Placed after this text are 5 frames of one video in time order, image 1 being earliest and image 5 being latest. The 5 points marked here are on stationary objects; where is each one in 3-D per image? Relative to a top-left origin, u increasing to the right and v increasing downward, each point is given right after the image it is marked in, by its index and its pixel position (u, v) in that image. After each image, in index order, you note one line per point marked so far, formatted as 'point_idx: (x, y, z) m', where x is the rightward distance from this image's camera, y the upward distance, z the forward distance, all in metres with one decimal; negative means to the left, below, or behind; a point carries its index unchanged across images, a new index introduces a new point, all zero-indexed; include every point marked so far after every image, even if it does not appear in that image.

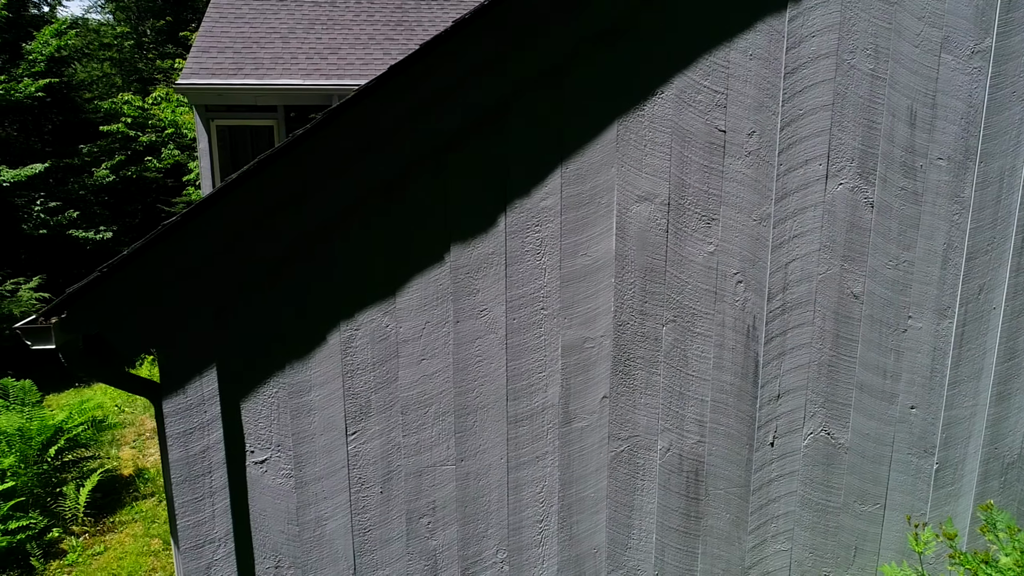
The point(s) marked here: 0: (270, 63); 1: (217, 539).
0: (-2.7, +2.5, +8.1) m
1: (-1.1, -0.9, +2.6) m
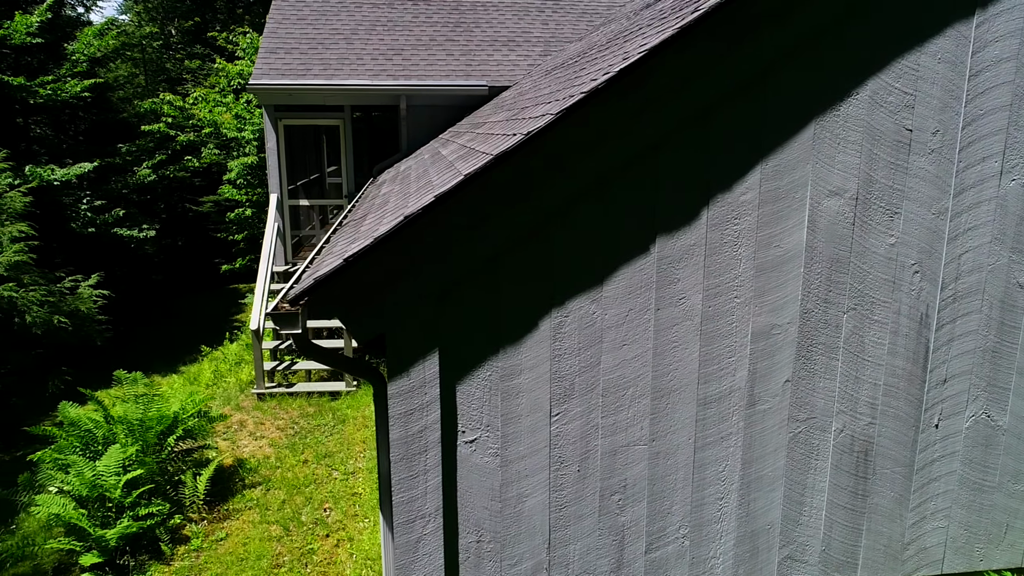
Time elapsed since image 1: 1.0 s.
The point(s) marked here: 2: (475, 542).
0: (-2.0, +2.6, +8.3) m
1: (-0.3, -0.9, +2.7) m
2: (-0.1, -1.0, +2.8) m
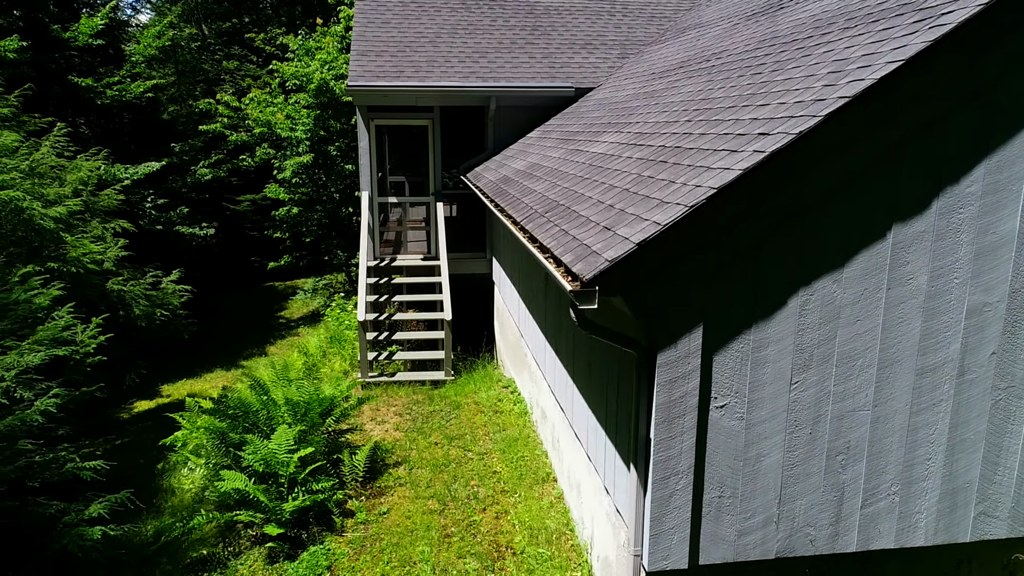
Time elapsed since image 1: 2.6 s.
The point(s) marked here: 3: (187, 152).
0: (-1.0, +2.6, +8.6) m
1: (+0.7, -0.8, +3.0) m
2: (+0.9, -0.9, +3.1) m
3: (-6.4, +2.7, +14.3) m
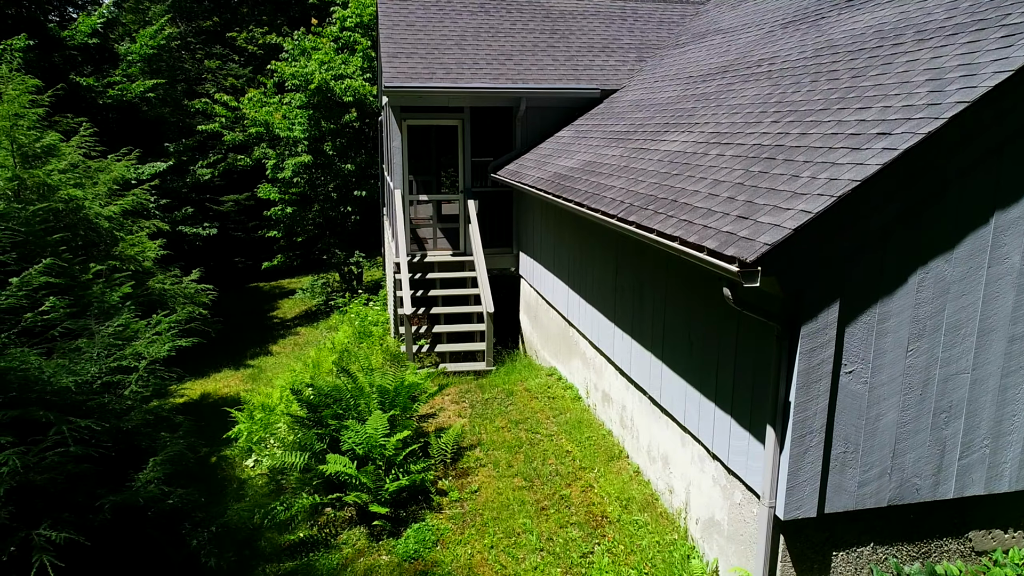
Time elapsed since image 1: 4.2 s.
0: (-0.7, +2.7, +8.9) m
1: (+1.5, -0.7, +3.5) m
2: (+1.6, -0.8, +3.6) m
3: (-6.5, +2.7, +14.3) m
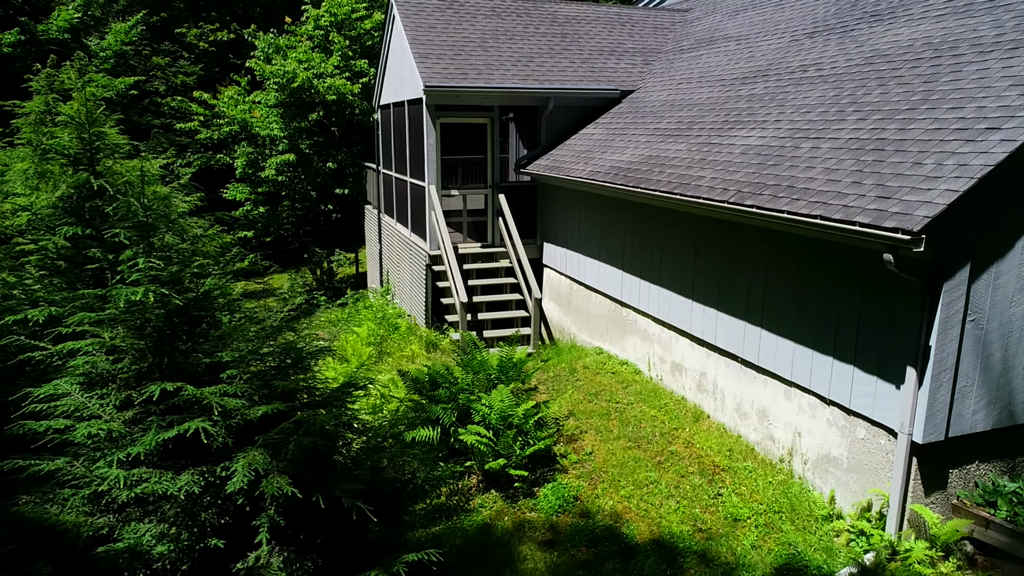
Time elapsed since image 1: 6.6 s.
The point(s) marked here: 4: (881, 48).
0: (-0.3, +2.8, +9.4) m
1: (+2.6, -0.5, +4.3) m
2: (+2.8, -0.6, +4.4) m
3: (-6.8, +2.6, +14.0) m
4: (+3.2, +2.1, +6.3) m
